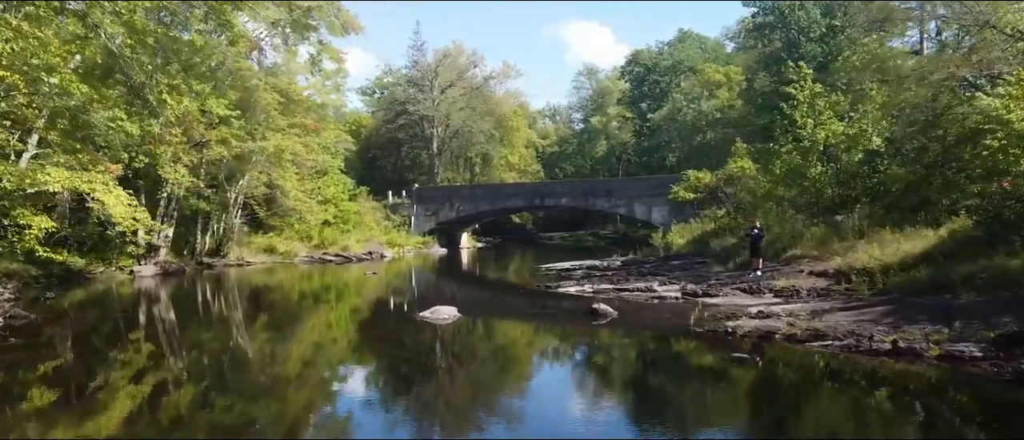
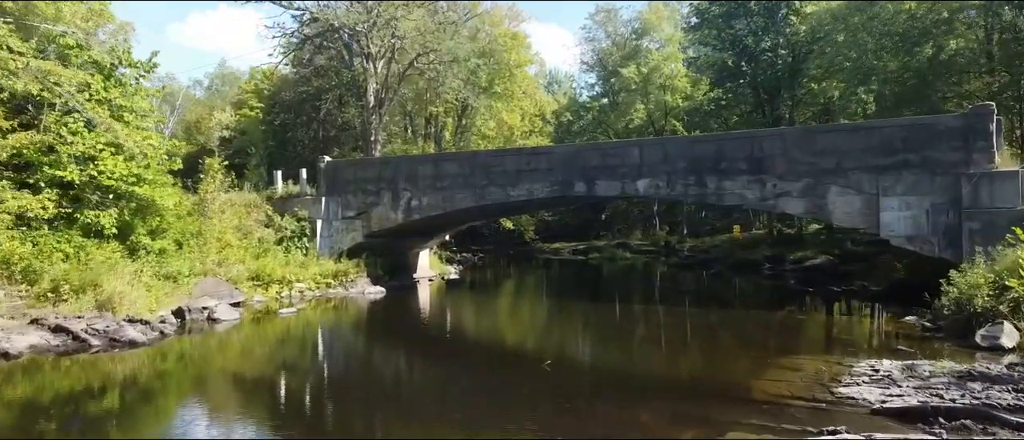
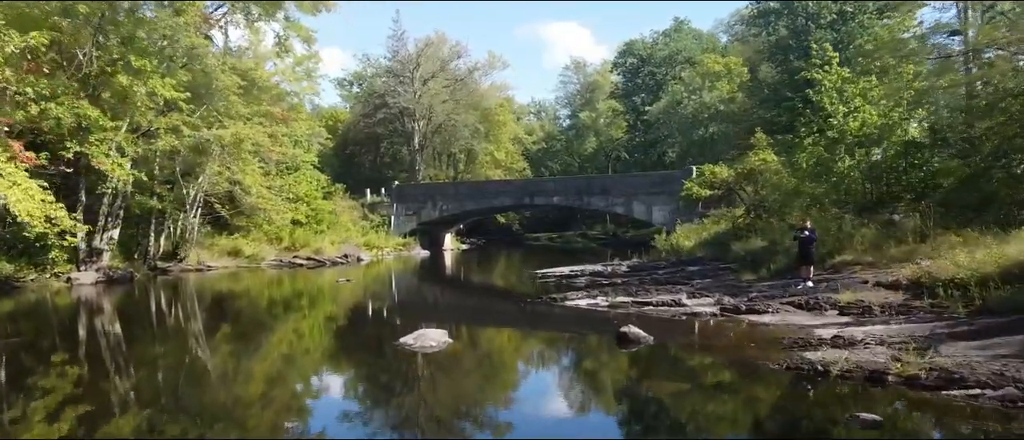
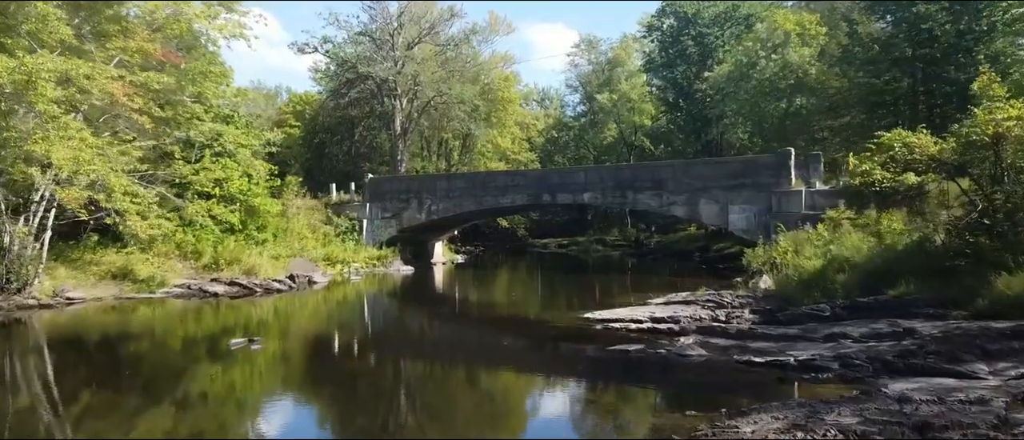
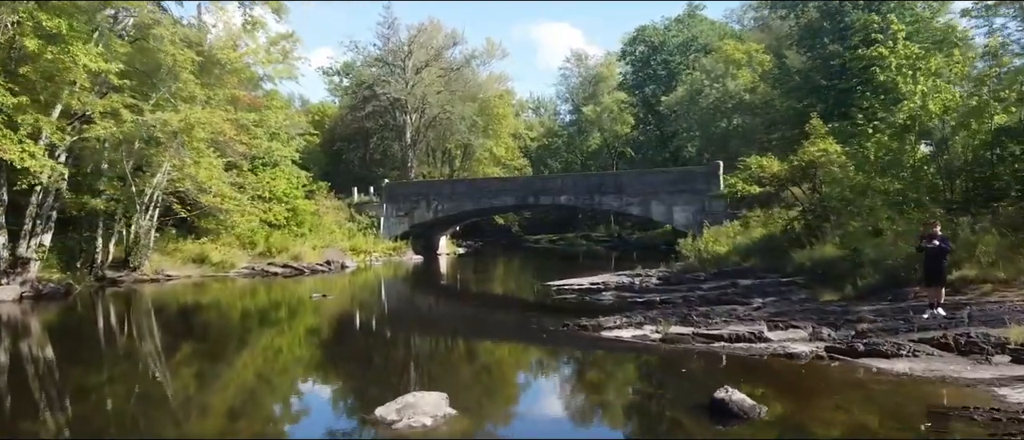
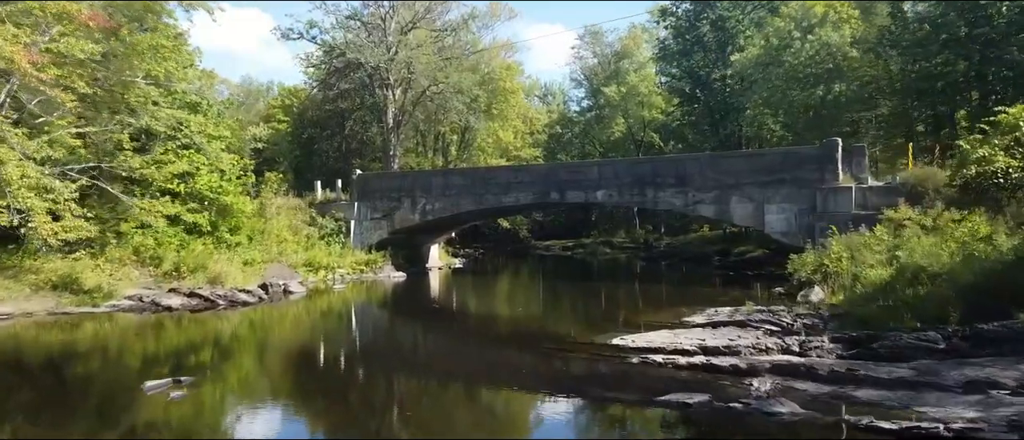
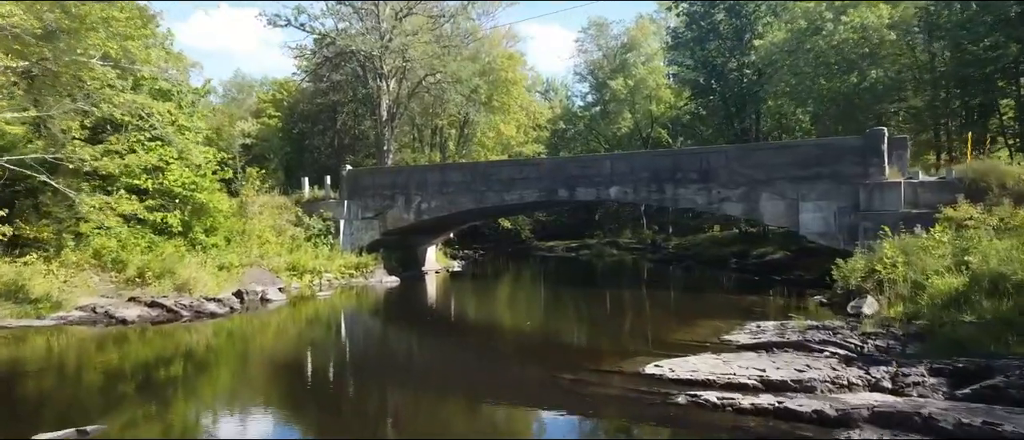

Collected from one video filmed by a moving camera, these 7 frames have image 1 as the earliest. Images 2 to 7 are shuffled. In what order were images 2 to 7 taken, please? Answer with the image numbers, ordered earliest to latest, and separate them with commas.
3, 5, 4, 6, 7, 2
